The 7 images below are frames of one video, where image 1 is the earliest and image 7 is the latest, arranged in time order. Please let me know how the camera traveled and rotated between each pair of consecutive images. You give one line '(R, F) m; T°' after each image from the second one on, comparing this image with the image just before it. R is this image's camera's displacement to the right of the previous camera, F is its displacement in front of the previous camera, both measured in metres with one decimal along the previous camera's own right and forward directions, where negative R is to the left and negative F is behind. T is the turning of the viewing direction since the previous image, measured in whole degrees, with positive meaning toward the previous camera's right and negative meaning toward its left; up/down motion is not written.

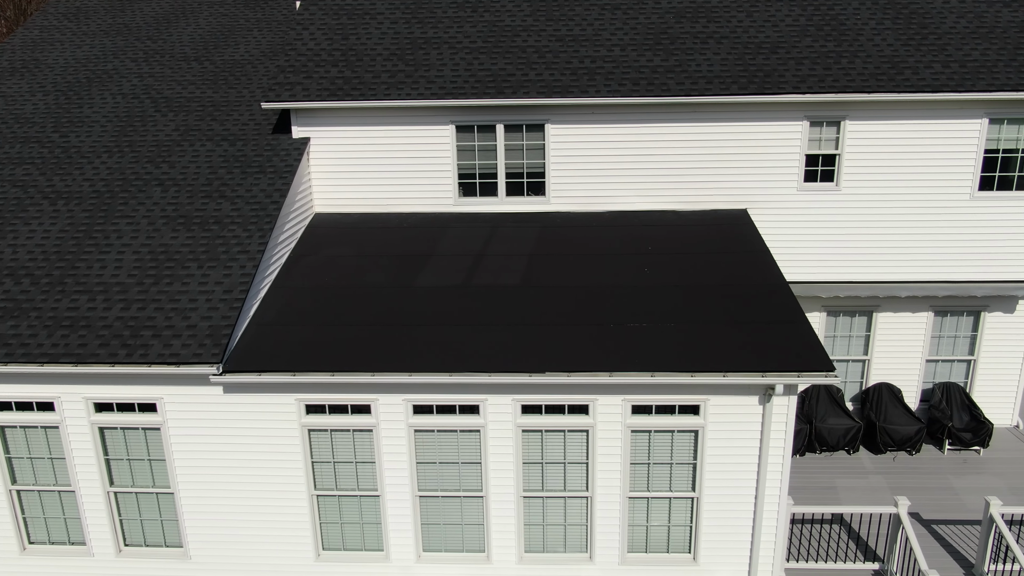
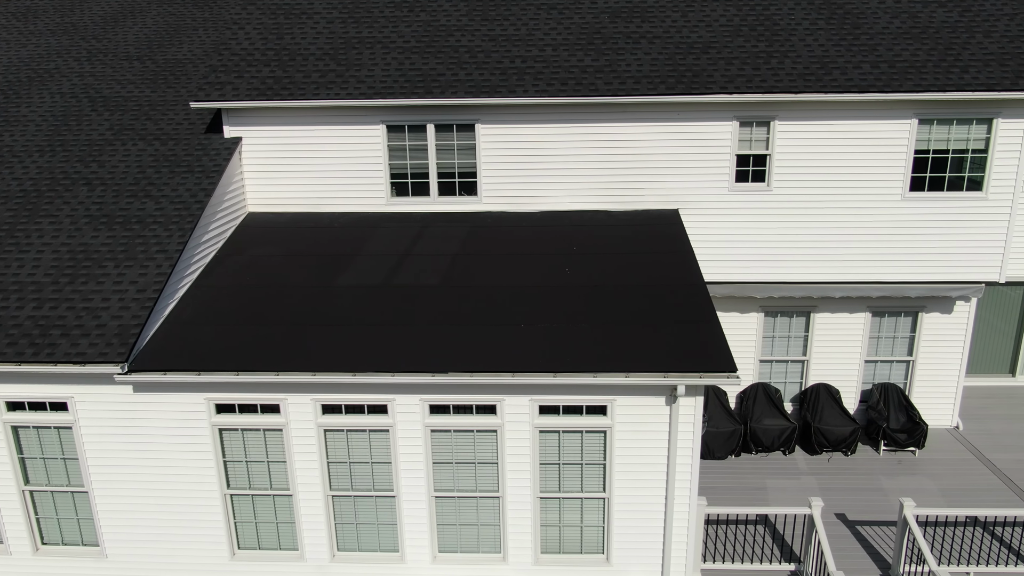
(+1.0, 0.0) m; 0°
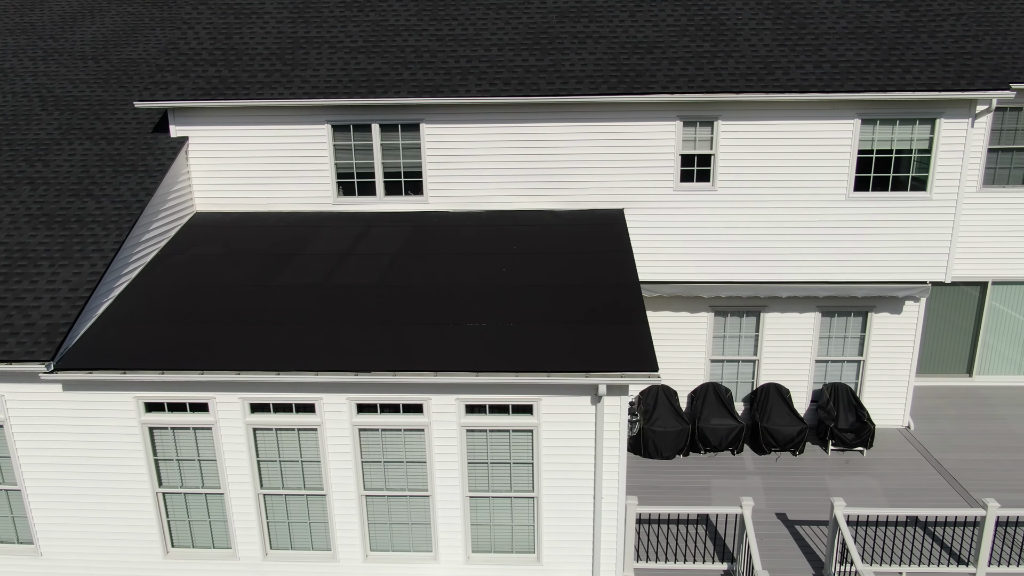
(+0.8, 0.0) m; 0°
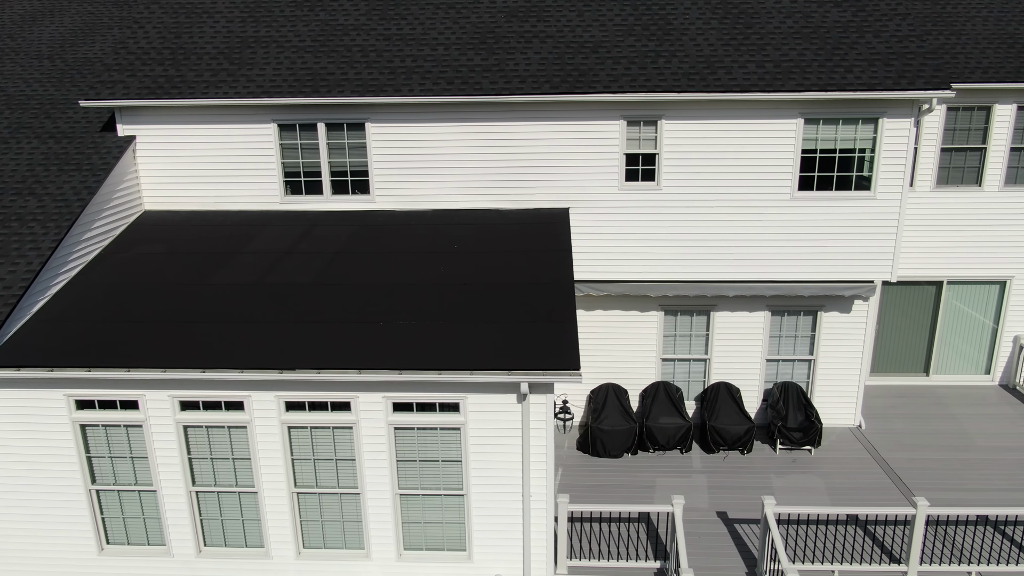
(+0.8, 0.0) m; 0°
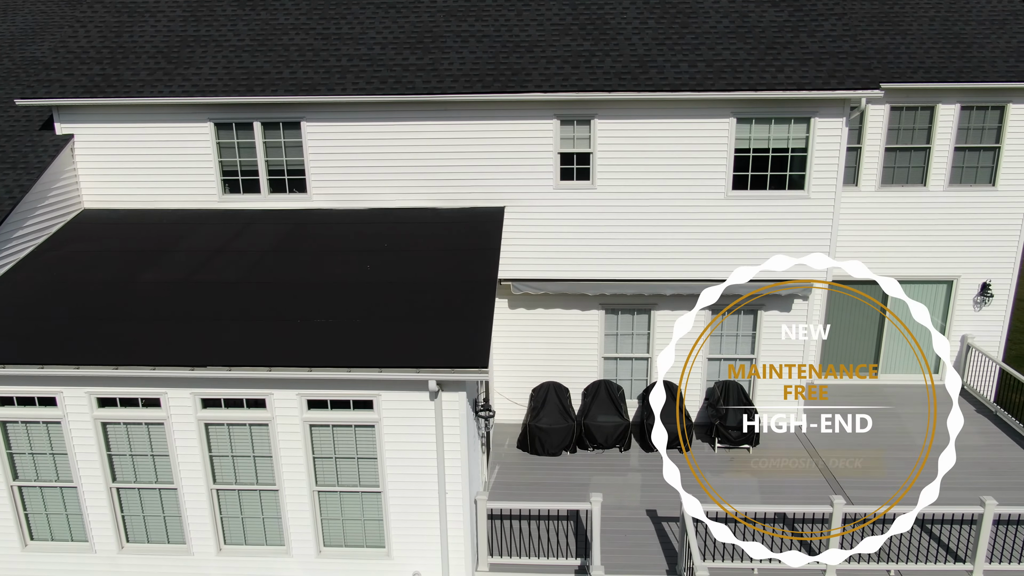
(+1.0, 0.0) m; 0°
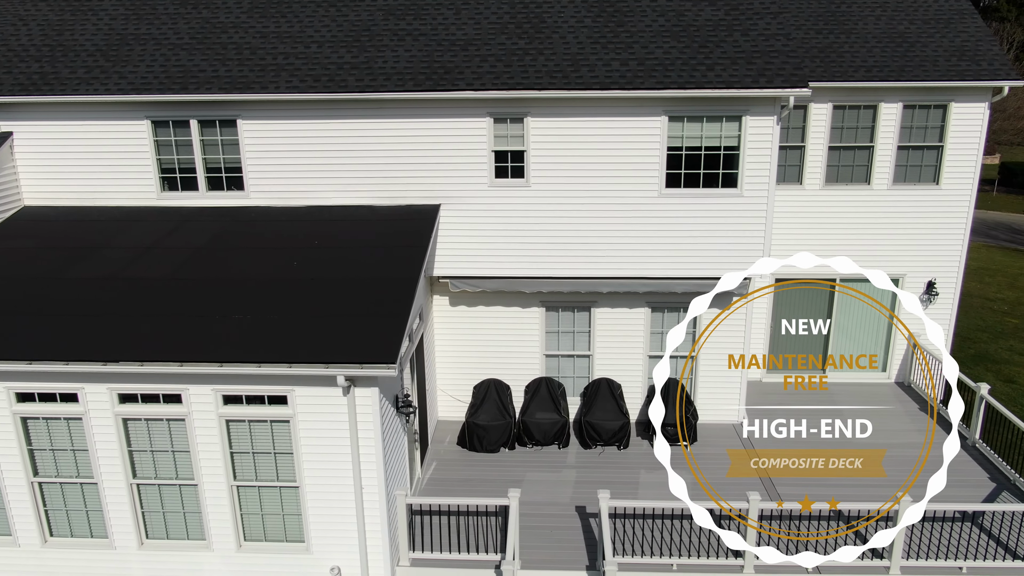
(+1.0, -0.1) m; 0°
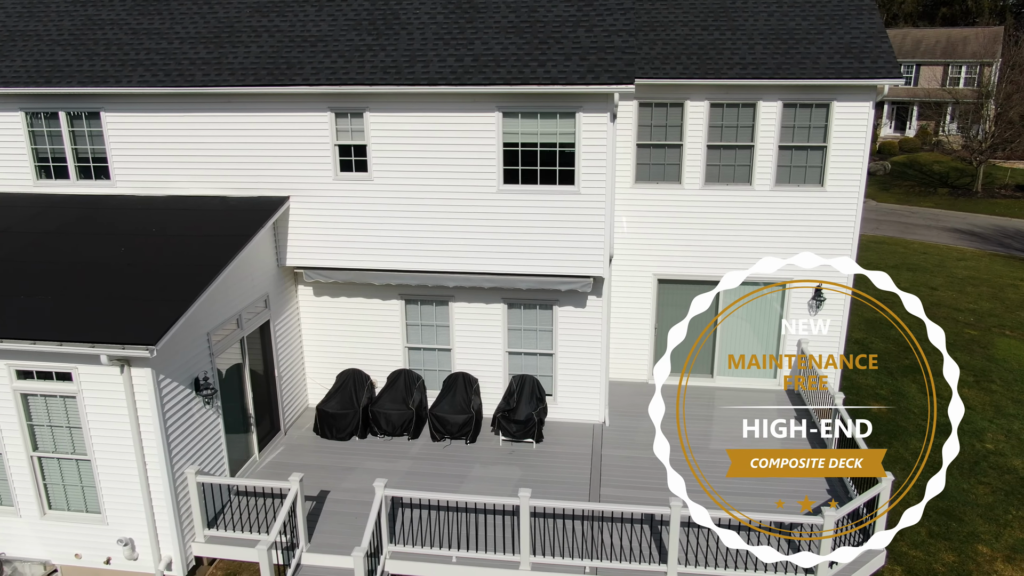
(+3.5, 0.0) m; -5°
